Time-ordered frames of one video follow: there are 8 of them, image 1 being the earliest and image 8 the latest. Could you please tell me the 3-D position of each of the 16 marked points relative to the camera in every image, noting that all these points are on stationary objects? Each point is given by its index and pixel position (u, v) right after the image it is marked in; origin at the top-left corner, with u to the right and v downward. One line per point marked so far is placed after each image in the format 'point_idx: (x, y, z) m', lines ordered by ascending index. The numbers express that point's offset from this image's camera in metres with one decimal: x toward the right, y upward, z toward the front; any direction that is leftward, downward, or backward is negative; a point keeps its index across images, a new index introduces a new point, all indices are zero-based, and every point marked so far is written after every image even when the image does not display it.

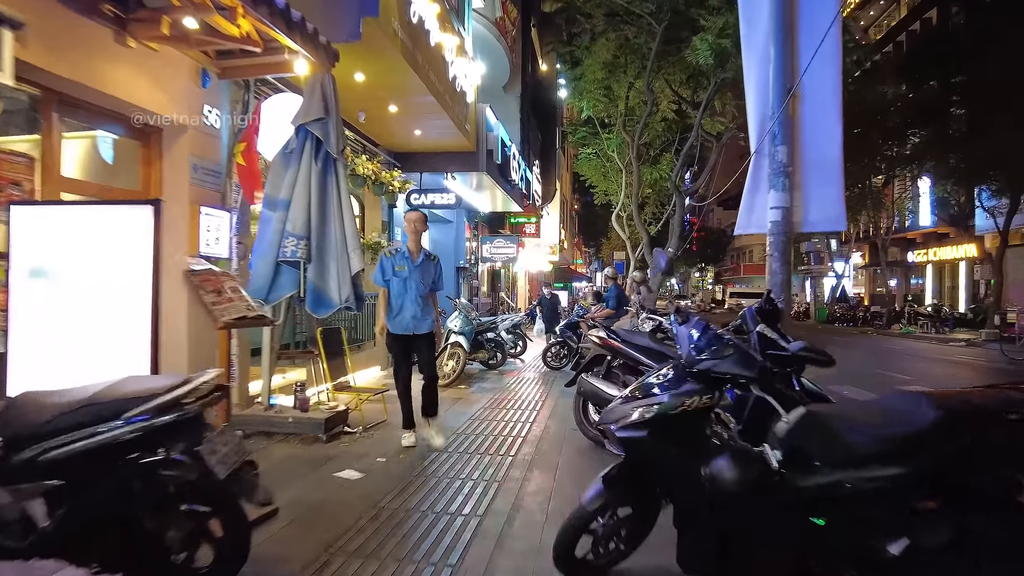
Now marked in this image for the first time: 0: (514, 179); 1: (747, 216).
0: (0.0, +2.3, +13.6) m
1: (+2.0, +0.6, +5.6) m
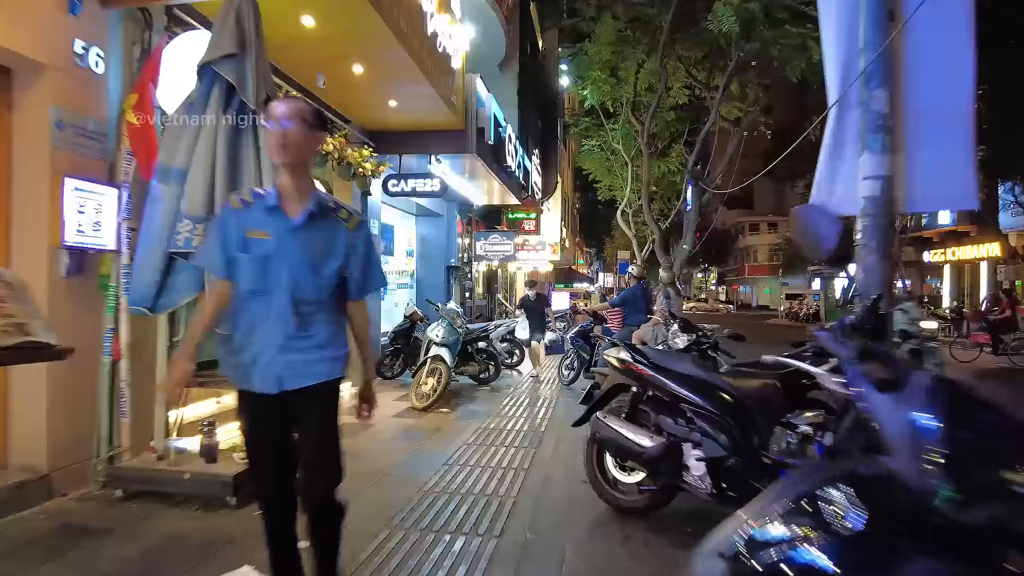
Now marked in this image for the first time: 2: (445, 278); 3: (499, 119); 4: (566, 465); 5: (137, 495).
0: (0.0, +2.3, +12.0) m
1: (+2.0, +0.6, +4.0) m
2: (-1.5, +0.2, +13.9) m
3: (-0.2, +2.8, +10.6) m
4: (+0.4, -1.4, +5.1) m
5: (-2.3, -1.3, +4.0) m
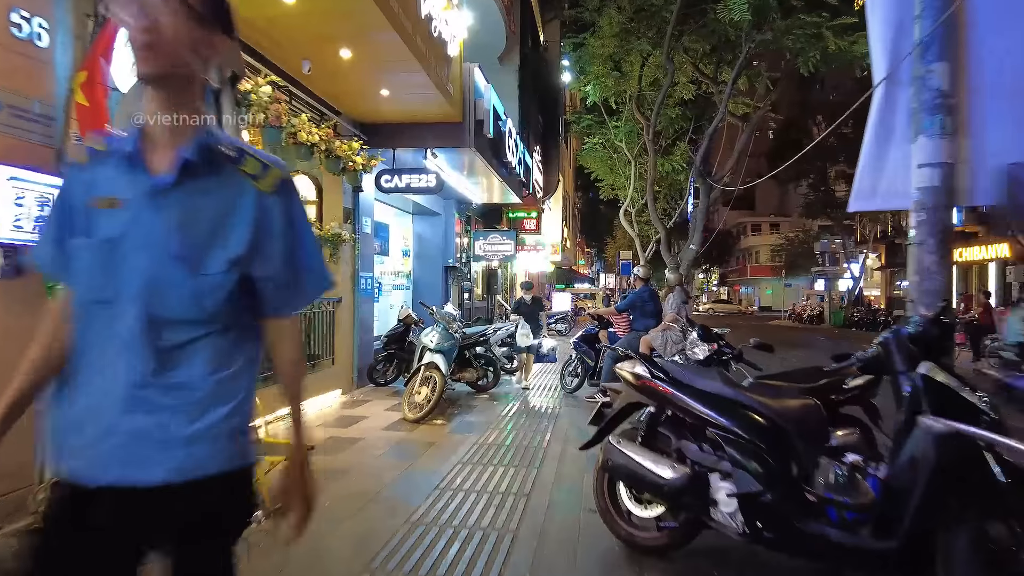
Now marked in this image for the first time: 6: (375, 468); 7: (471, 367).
0: (0.0, +2.2, +11.5) m
1: (+1.9, +0.6, +3.5) m
2: (-1.5, +0.2, +13.4) m
3: (-0.2, +2.7, +10.1) m
4: (+0.4, -1.4, +4.6) m
5: (-2.3, -1.3, +3.5) m
6: (-1.1, -1.4, +5.2) m
7: (-0.5, -1.0, +8.6) m
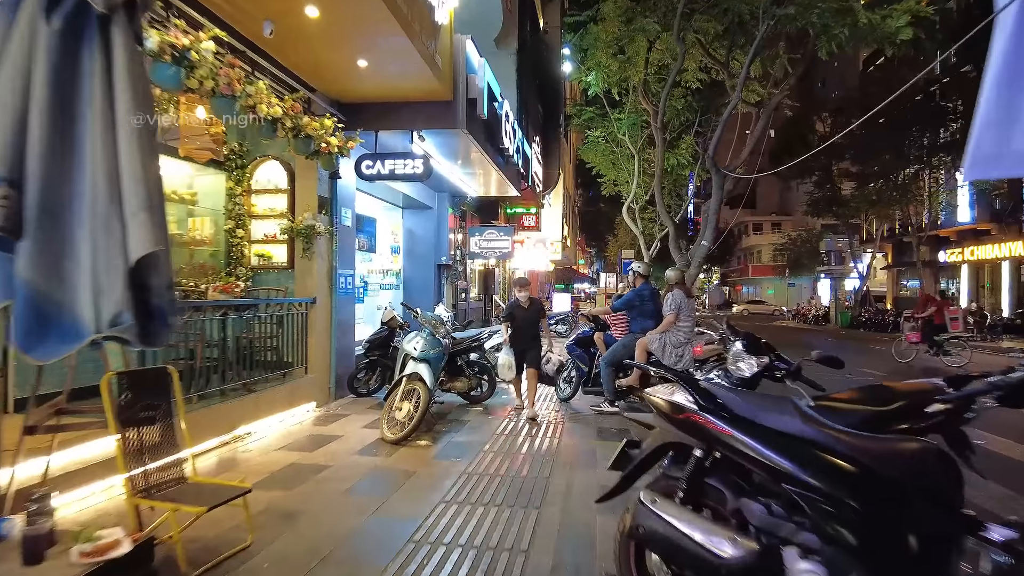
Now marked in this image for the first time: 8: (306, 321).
0: (-0.1, +2.2, +10.6) m
1: (+1.9, +0.6, +2.6) m
2: (-1.5, +0.2, +12.4) m
3: (-0.3, +2.8, +9.1) m
4: (+0.4, -1.4, +3.6) m
5: (-2.3, -1.3, +2.5) m
6: (-1.1, -1.4, +4.2) m
7: (-0.6, -1.0, +7.6) m
8: (-2.4, -0.4, +7.5) m
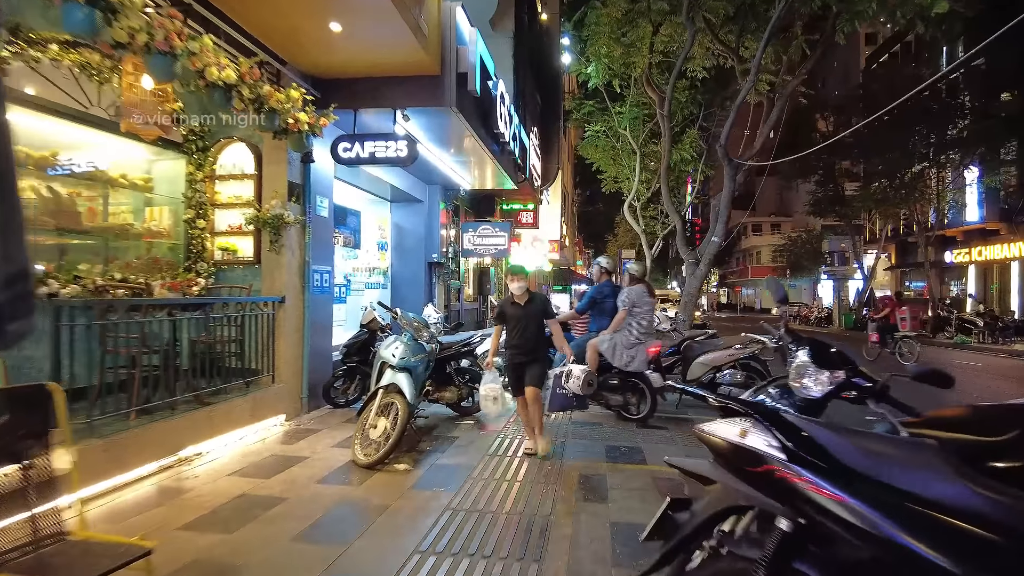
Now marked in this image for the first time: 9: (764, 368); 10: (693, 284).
0: (-0.1, +2.3, +9.7) m
1: (+1.9, +0.6, +1.7) m
2: (-1.6, +0.2, +11.6) m
3: (-0.3, +2.8, +8.3) m
4: (+0.3, -1.4, +2.8) m
5: (-2.4, -1.2, +1.6) m
6: (-1.2, -1.4, +3.4) m
7: (-0.6, -1.0, +6.7) m
8: (-2.5, -0.4, +6.7) m
9: (+3.1, -1.0, +7.9) m
10: (+3.2, +0.1, +11.5) m
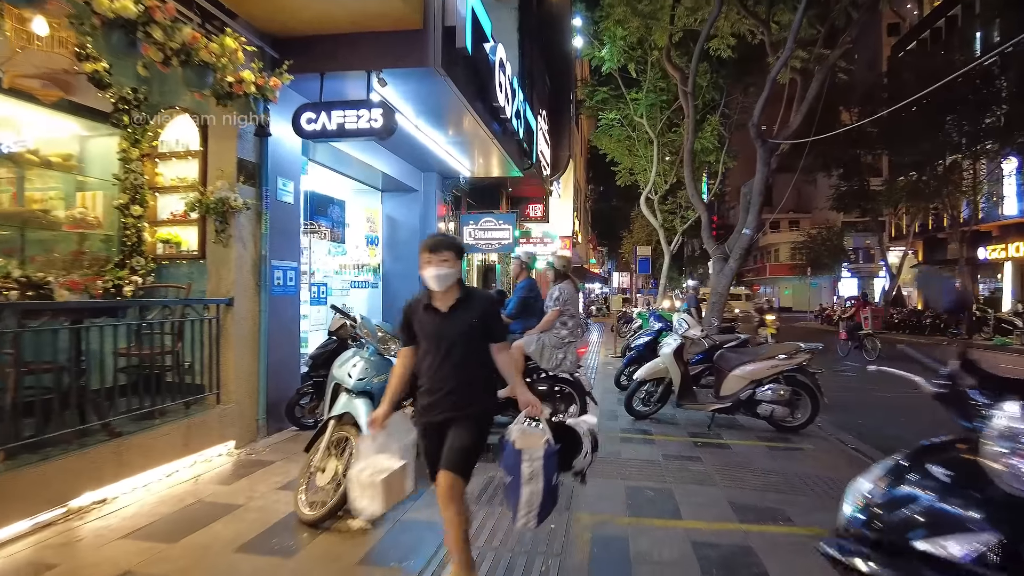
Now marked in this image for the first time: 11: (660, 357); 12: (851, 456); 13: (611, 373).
0: (-0.1, +2.3, +8.5) m
1: (+1.8, +0.6, +0.5) m
2: (-1.5, +0.2, +10.4) m
3: (-0.3, +2.8, +7.0) m
4: (+0.2, -1.4, +1.6) m
5: (-2.5, -1.2, +0.5) m
6: (-1.2, -1.4, +2.2) m
7: (-0.6, -1.0, +5.5) m
8: (-2.5, -0.4, +5.5) m
9: (+3.1, -1.0, +6.7) m
10: (+3.3, +0.1, +10.2) m
11: (+1.6, -0.8, +7.1) m
12: (+3.2, -1.6, +6.1) m
13: (+1.8, -1.6, +12.2) m
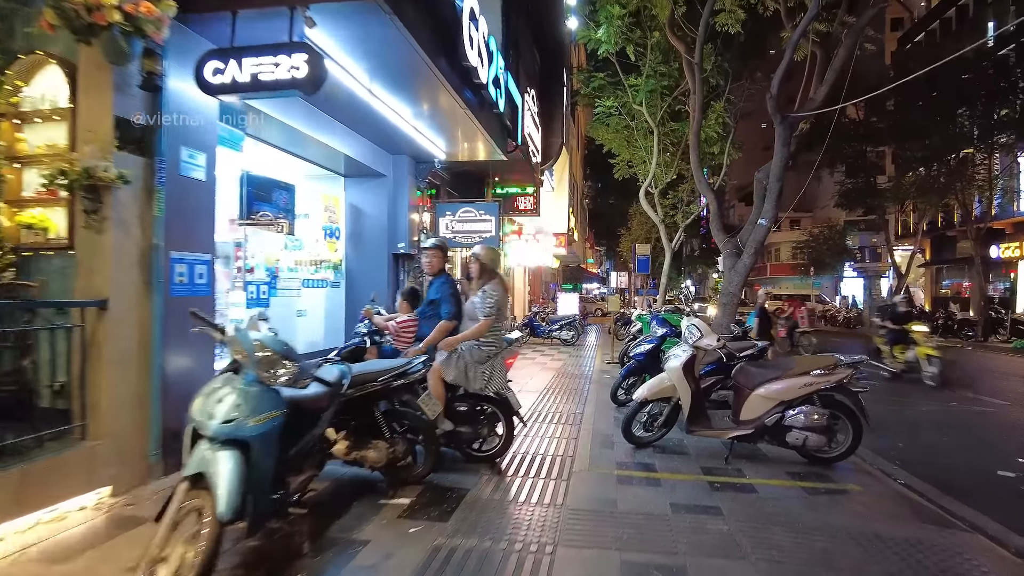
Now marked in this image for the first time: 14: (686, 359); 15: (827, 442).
0: (-0.4, +2.3, +7.2) m
1: (+1.5, +0.7, -0.8) m
2: (-1.8, +0.2, +9.1) m
3: (-0.6, +2.8, +5.7) m
4: (0.0, -1.4, +0.2) m
5: (-2.7, -1.2, -0.8) m
6: (-1.5, -1.4, +0.8) m
7: (-0.9, -1.0, +4.2) m
8: (-2.7, -0.4, +4.2) m
9: (+2.9, -1.0, +5.4) m
10: (+3.0, +0.1, +8.9) m
11: (+1.4, -0.8, +5.7) m
12: (+2.9, -1.5, +4.8) m
13: (+1.6, -1.6, +10.9) m
14: (+1.5, -0.6, +5.6) m
15: (+2.6, -1.3, +5.3) m
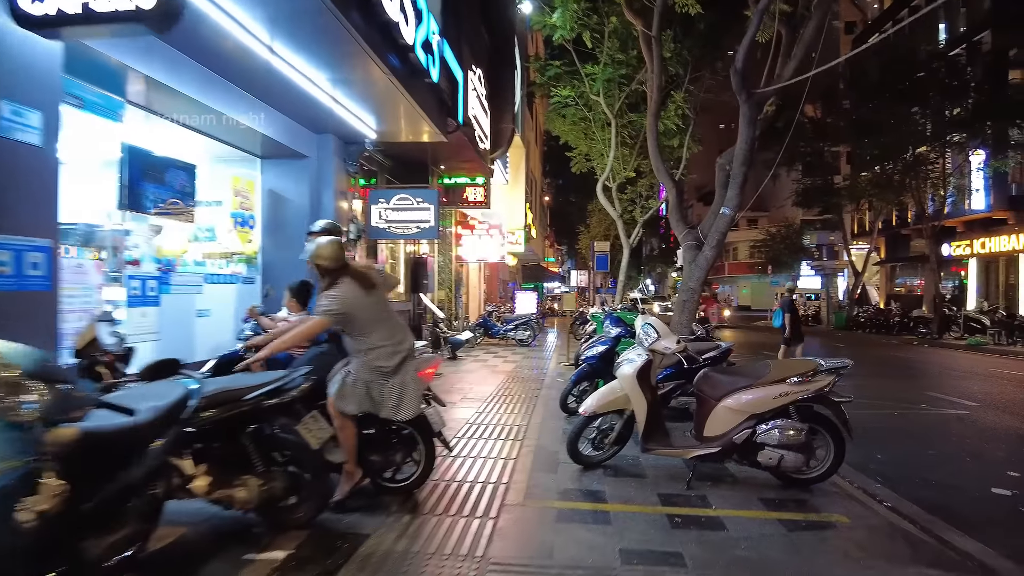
0: (-1.0, +2.3, +6.2) m
1: (+1.3, +0.7, -1.7) m
2: (-2.5, +0.3, +8.0) m
3: (-1.1, +2.8, +4.8) m
4: (-0.2, -1.3, -0.7) m
5: (-2.9, -1.2, -1.9) m
6: (-1.8, -1.3, -0.2) m
7: (-1.4, -0.9, +3.2) m
8: (-3.2, -0.3, +3.1) m
9: (+2.3, -0.9, +4.6) m
10: (+2.3, +0.2, +8.1) m
11: (+0.8, -0.7, +4.9) m
12: (+2.4, -1.5, +4.0) m
13: (+0.7, -1.5, +10.0) m
14: (+1.0, -0.6, +4.8) m
15: (+2.0, -1.2, +4.5) m
